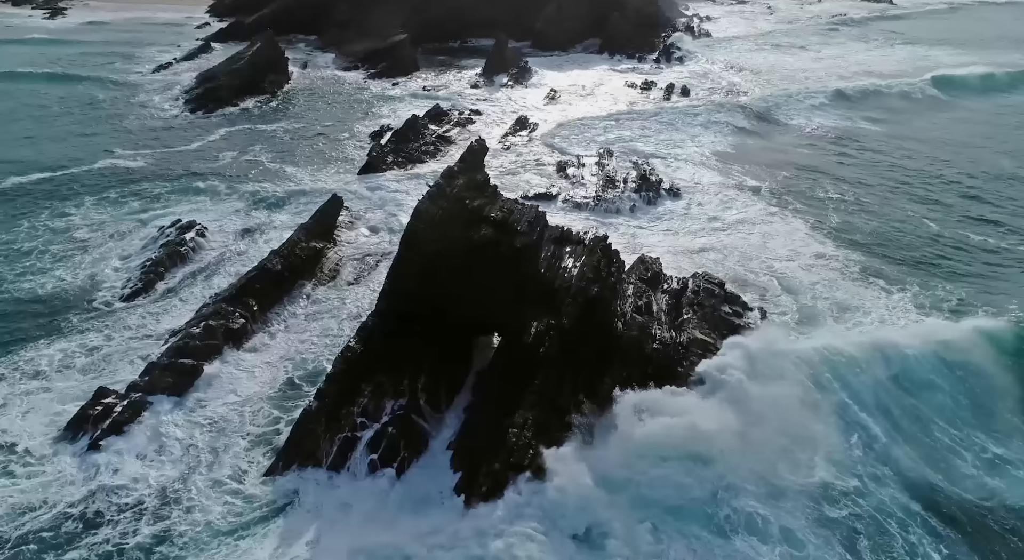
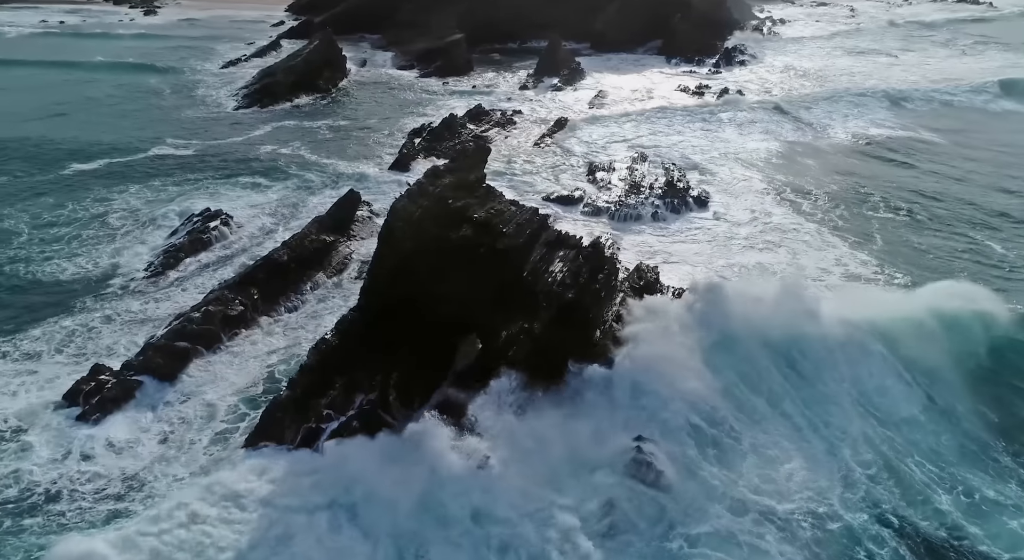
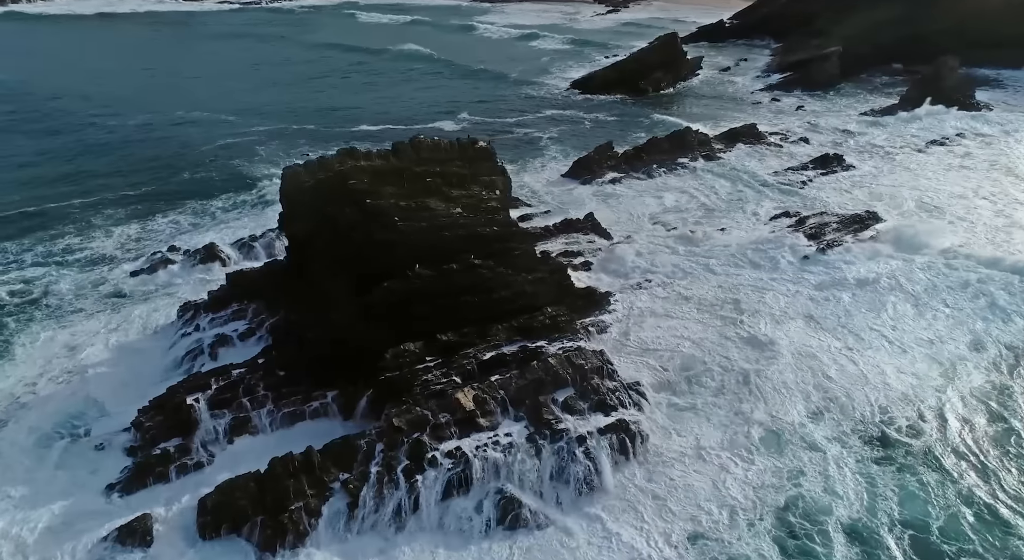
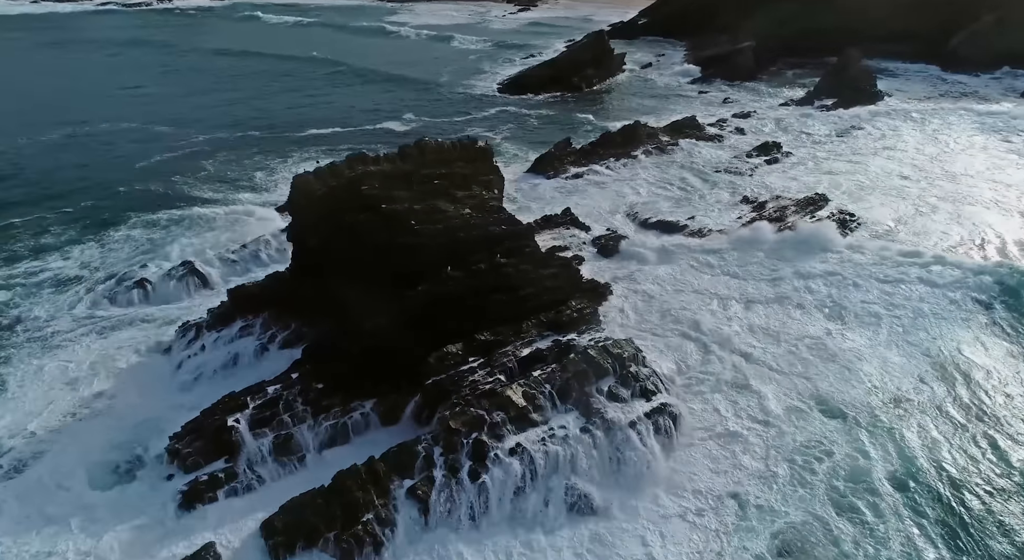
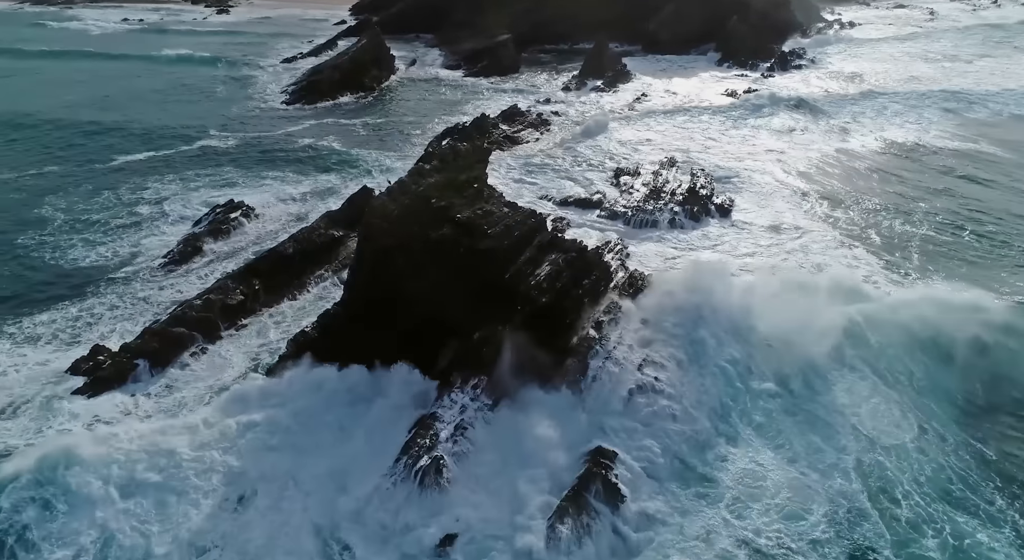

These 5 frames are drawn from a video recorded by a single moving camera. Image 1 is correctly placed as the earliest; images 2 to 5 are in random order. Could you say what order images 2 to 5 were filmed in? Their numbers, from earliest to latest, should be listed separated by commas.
2, 5, 4, 3
